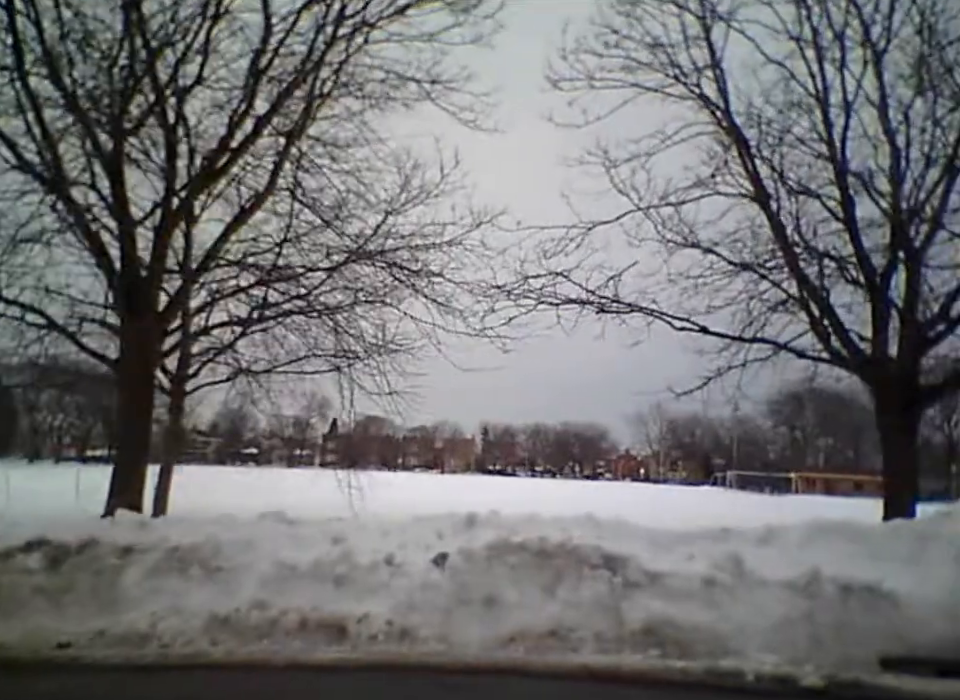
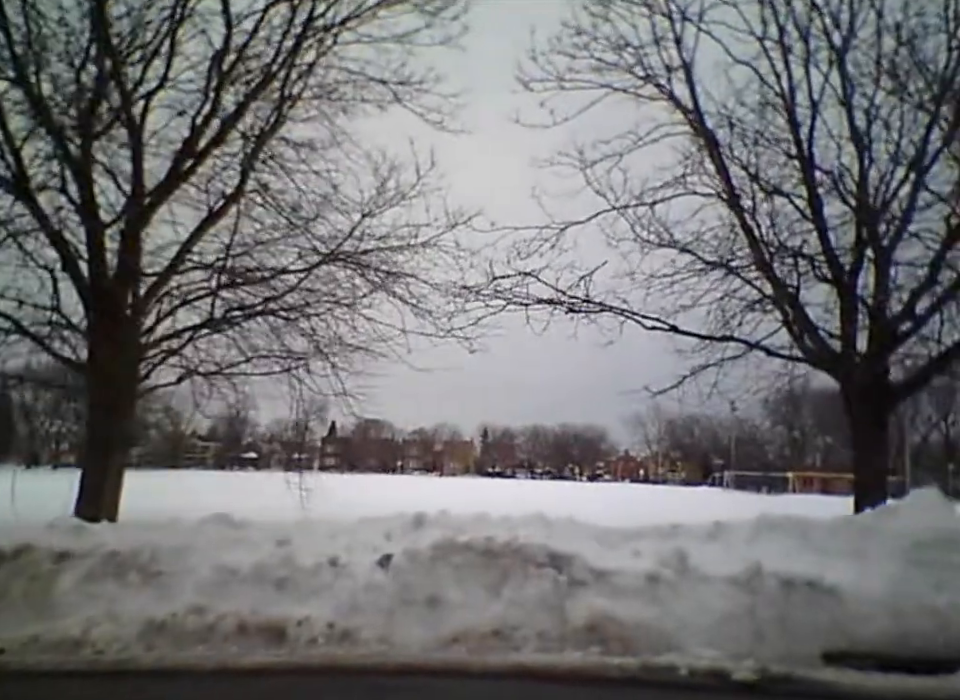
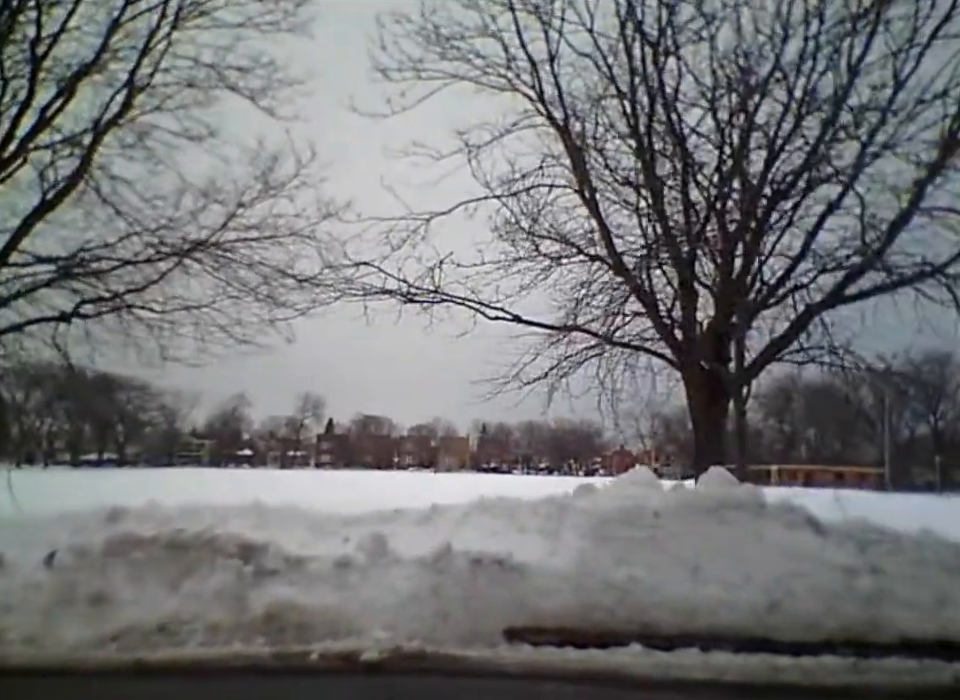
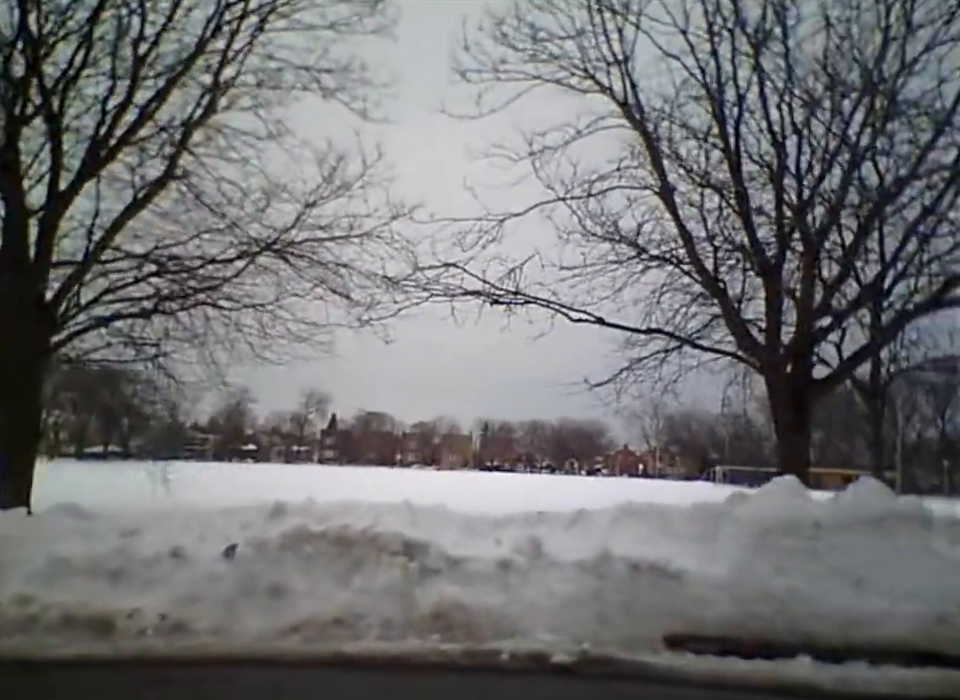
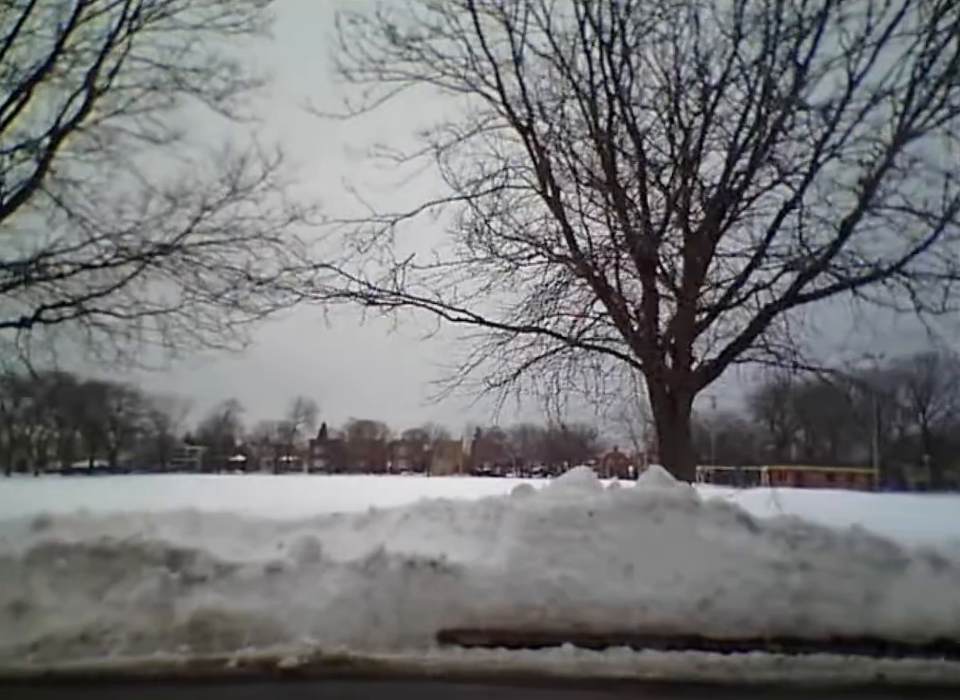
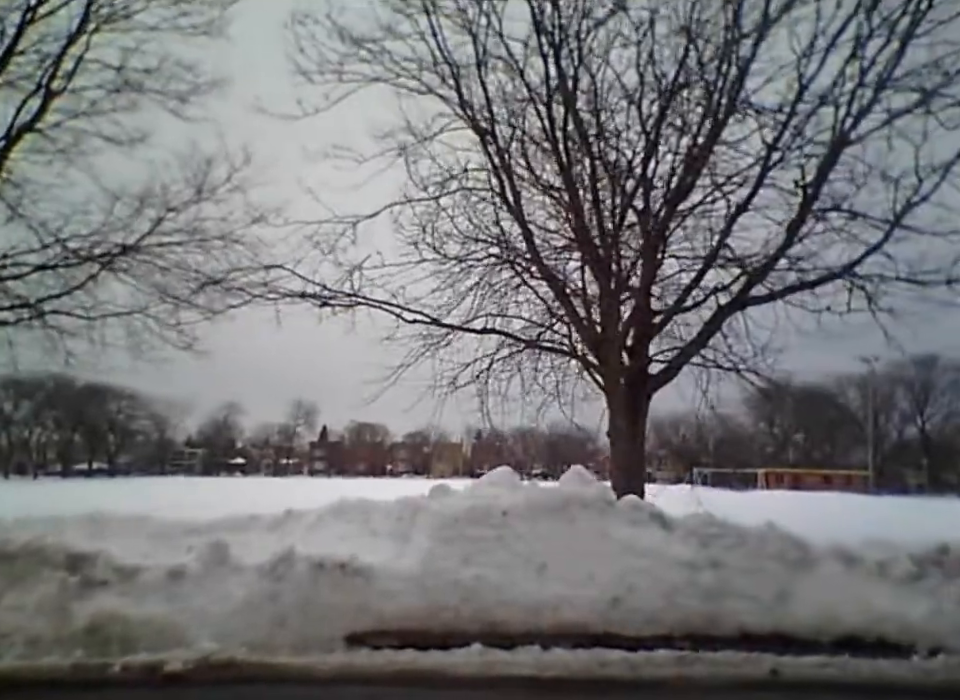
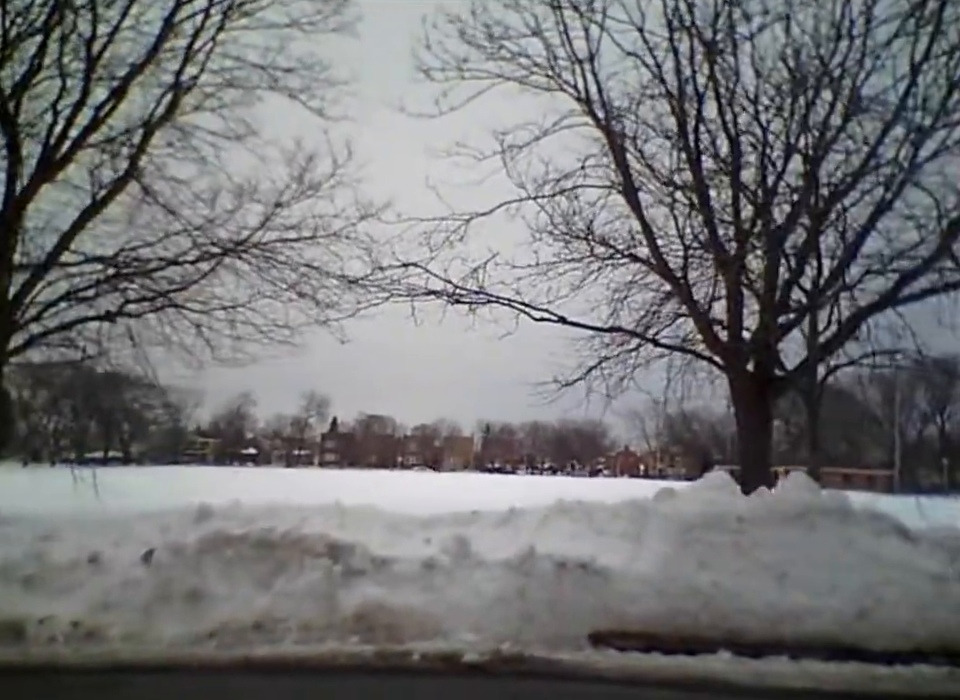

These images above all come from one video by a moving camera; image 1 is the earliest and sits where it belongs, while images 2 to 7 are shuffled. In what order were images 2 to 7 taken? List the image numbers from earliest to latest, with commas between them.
2, 4, 7, 3, 5, 6
